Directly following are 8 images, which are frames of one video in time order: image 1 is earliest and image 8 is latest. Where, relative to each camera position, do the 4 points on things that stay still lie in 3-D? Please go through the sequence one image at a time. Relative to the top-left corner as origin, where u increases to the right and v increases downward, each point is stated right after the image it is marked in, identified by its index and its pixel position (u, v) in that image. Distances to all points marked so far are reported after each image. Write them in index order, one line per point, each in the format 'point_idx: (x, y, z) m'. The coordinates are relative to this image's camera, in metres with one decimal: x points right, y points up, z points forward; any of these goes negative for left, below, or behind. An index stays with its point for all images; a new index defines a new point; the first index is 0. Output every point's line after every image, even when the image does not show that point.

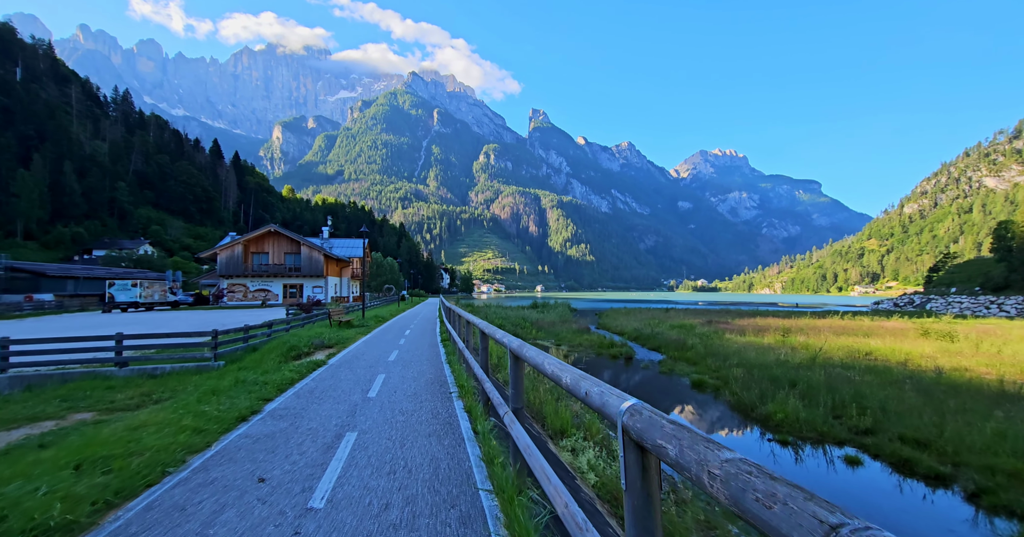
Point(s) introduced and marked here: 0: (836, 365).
0: (+14.7, -4.4, +18.9) m
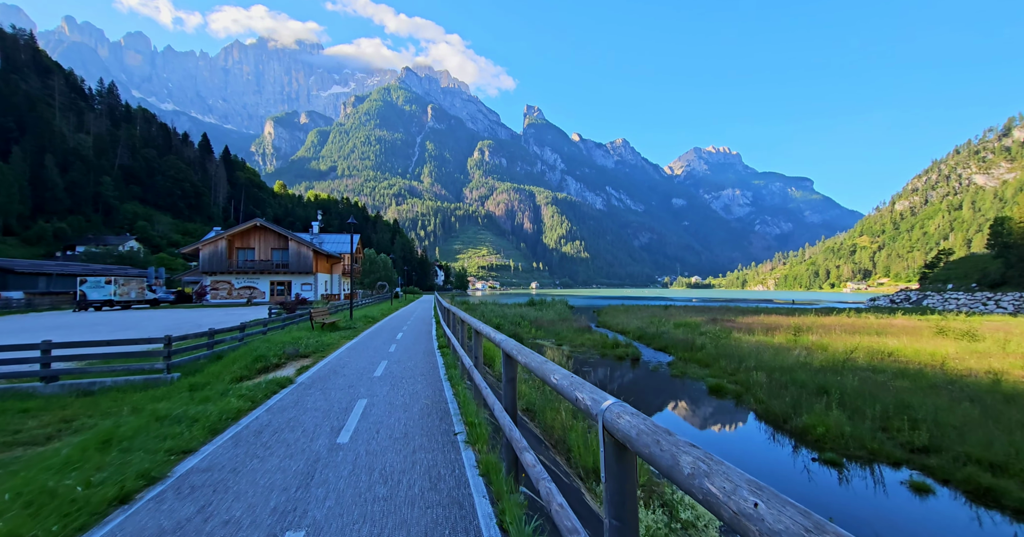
0: (+14.8, -4.2, +17.6) m
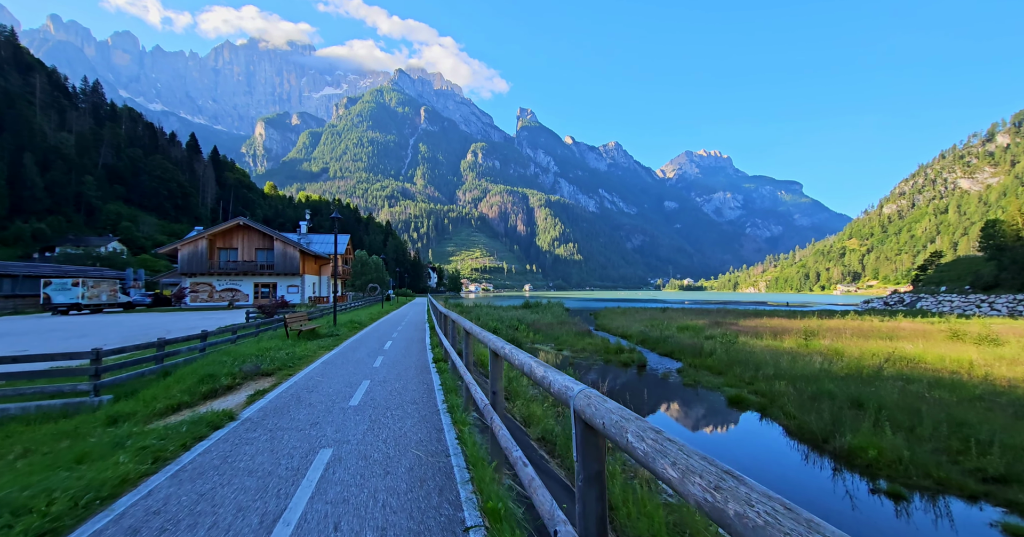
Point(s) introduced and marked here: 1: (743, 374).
0: (+14.8, -4.2, +16.2) m
1: (+10.7, -4.9, +19.2) m
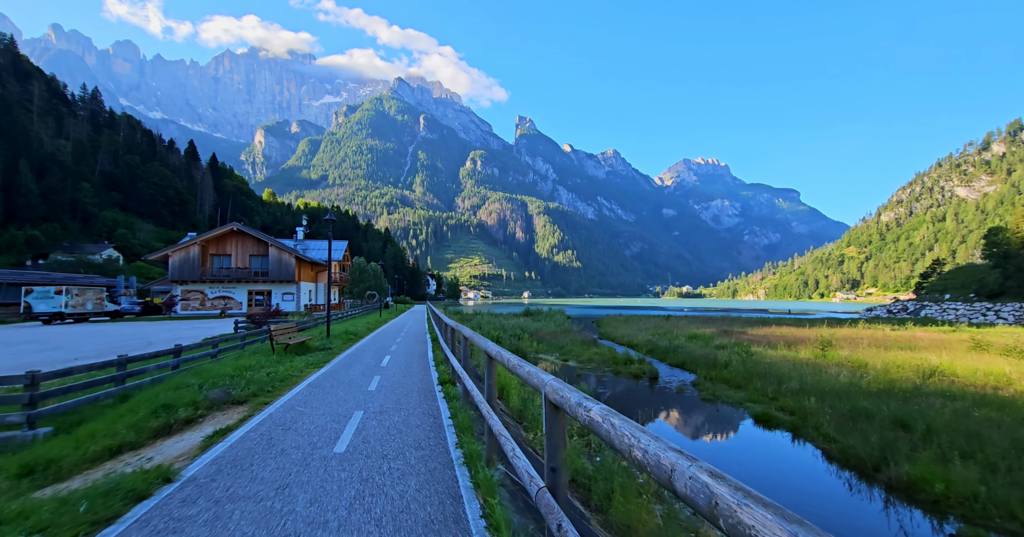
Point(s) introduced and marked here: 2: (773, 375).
0: (+15.1, -4.5, +15.0) m
1: (+10.9, -5.2, +17.9) m
2: (+12.5, -5.1, +19.8) m
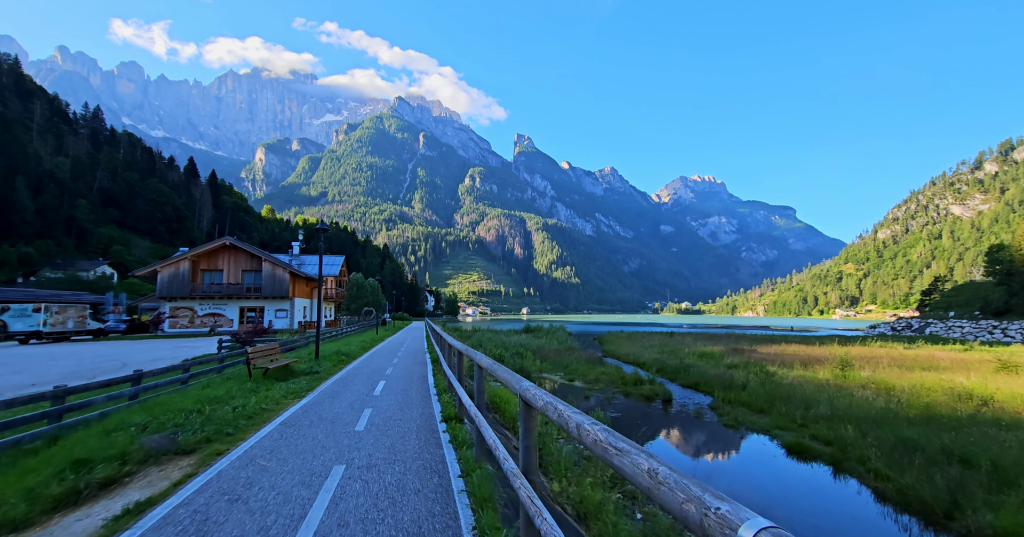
0: (+15.4, -5.0, +13.7) m
1: (+11.2, -5.8, +16.6) m
2: (+12.8, -5.8, +18.5) m
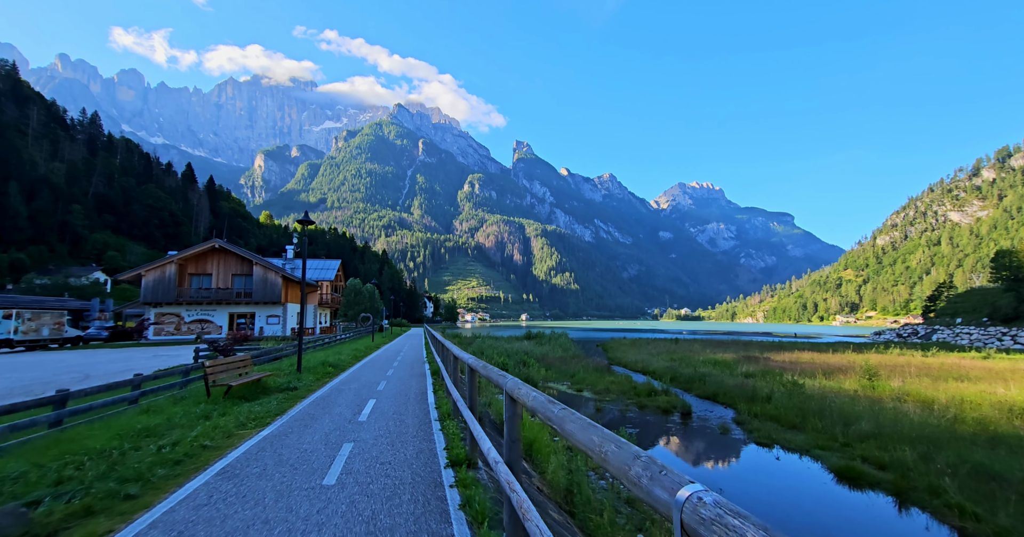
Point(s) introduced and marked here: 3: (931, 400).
0: (+15.7, -5.0, +12.1) m
1: (+11.5, -5.8, +14.9) m
2: (+13.0, -5.8, +16.8) m
3: (+19.0, -5.9, +18.8) m
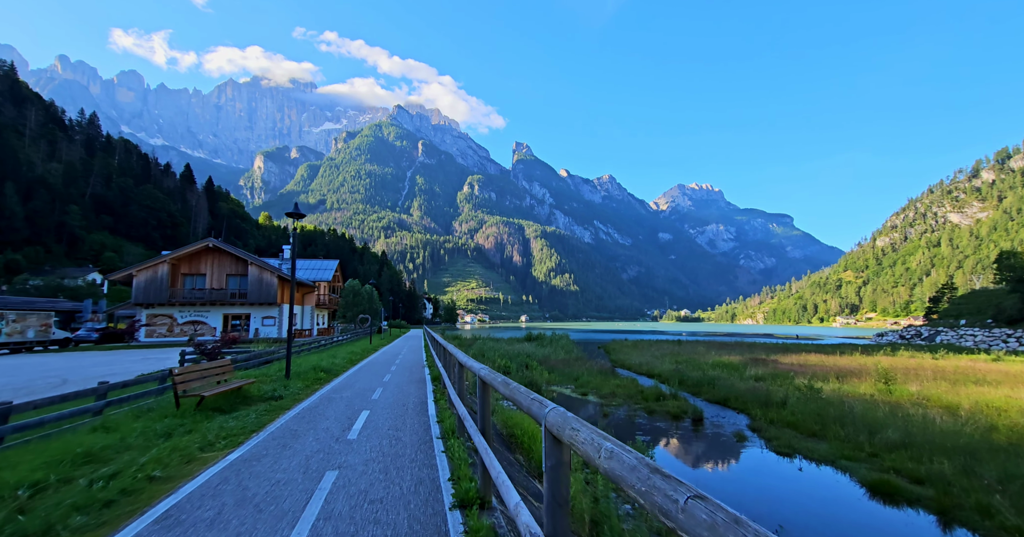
0: (+15.8, -4.9, +11.2) m
1: (+11.6, -5.8, +14.1) m
2: (+13.2, -5.8, +16.0) m
3: (+19.2, -5.9, +18.0) m
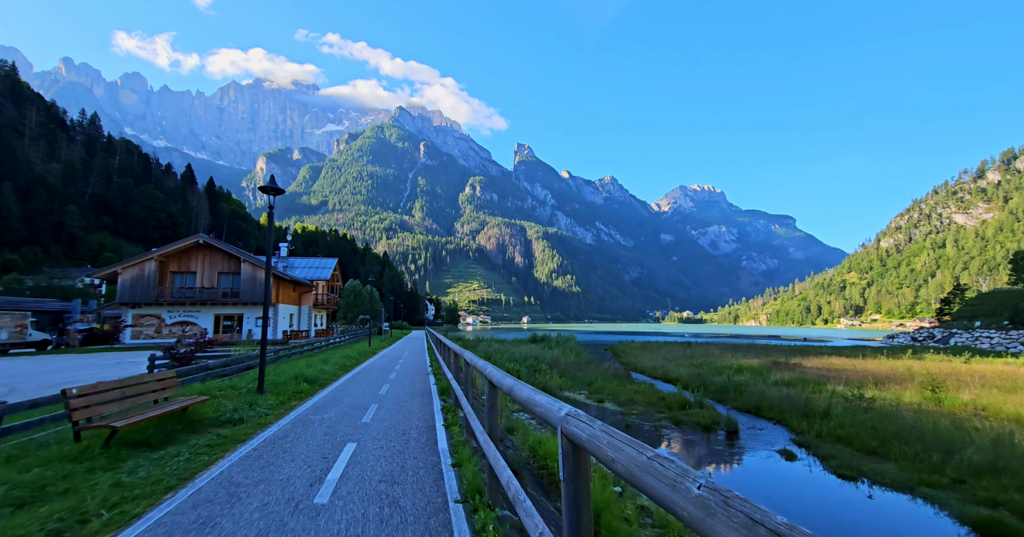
0: (+16.3, -4.7, +9.2) m
1: (+12.1, -5.5, +12.1) m
2: (+13.7, -5.6, +14.0) m
3: (+19.7, -5.7, +16.0) m
